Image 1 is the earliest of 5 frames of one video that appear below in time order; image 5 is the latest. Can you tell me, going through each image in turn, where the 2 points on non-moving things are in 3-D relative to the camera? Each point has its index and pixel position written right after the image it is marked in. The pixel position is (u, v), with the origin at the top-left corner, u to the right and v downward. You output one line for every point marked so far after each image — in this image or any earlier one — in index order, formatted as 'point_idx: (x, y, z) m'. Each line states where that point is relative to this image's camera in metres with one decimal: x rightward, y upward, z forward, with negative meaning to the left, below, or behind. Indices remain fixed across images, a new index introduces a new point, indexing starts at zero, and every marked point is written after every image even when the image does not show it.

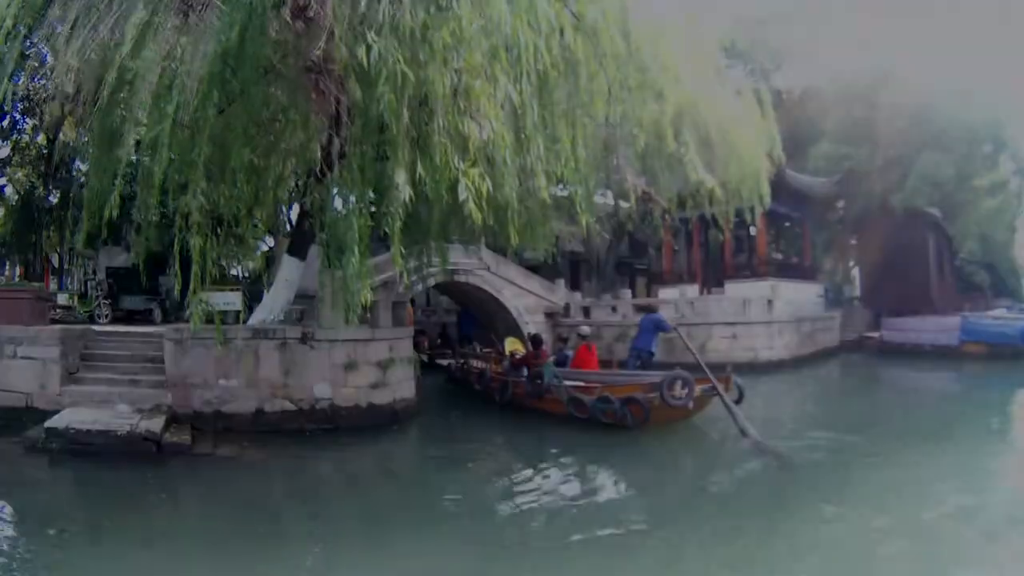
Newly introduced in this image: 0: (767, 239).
0: (+5.7, +1.1, +16.5) m
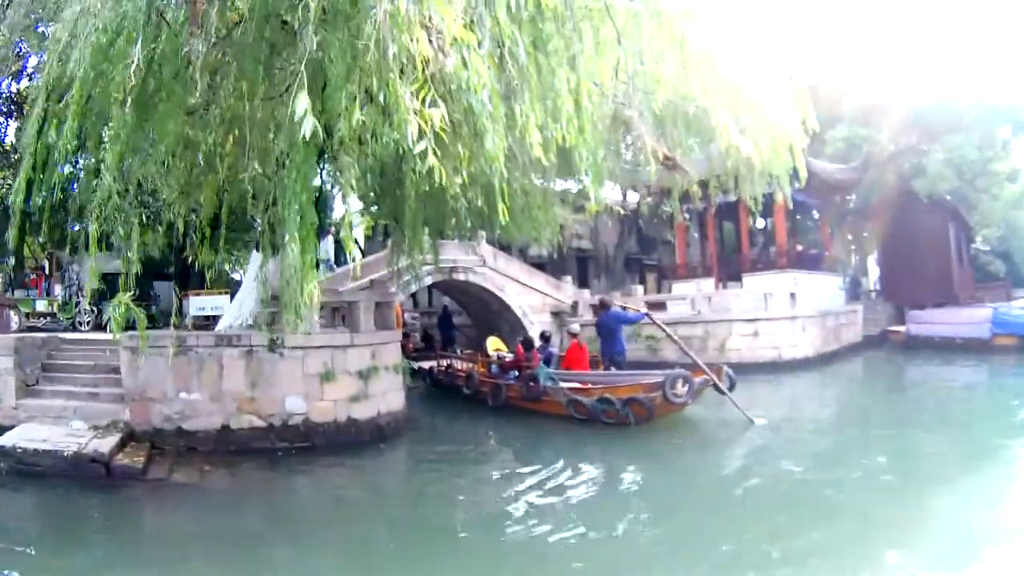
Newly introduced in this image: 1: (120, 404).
0: (+5.7, +1.3, +15.5) m
1: (-3.9, -1.2, +7.4) m
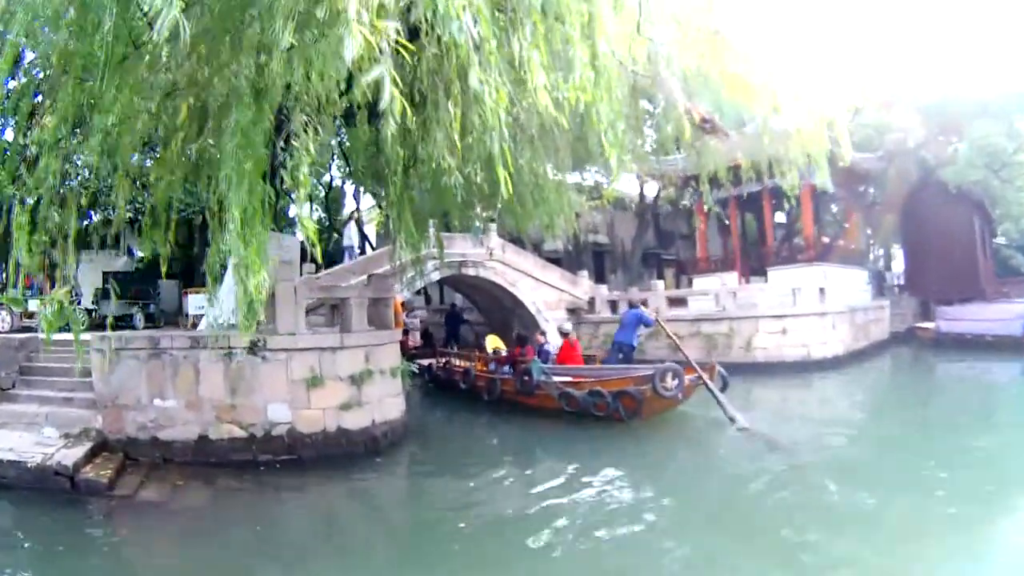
0: (+6.0, +1.4, +14.8) m
1: (-3.8, -1.1, +6.8) m
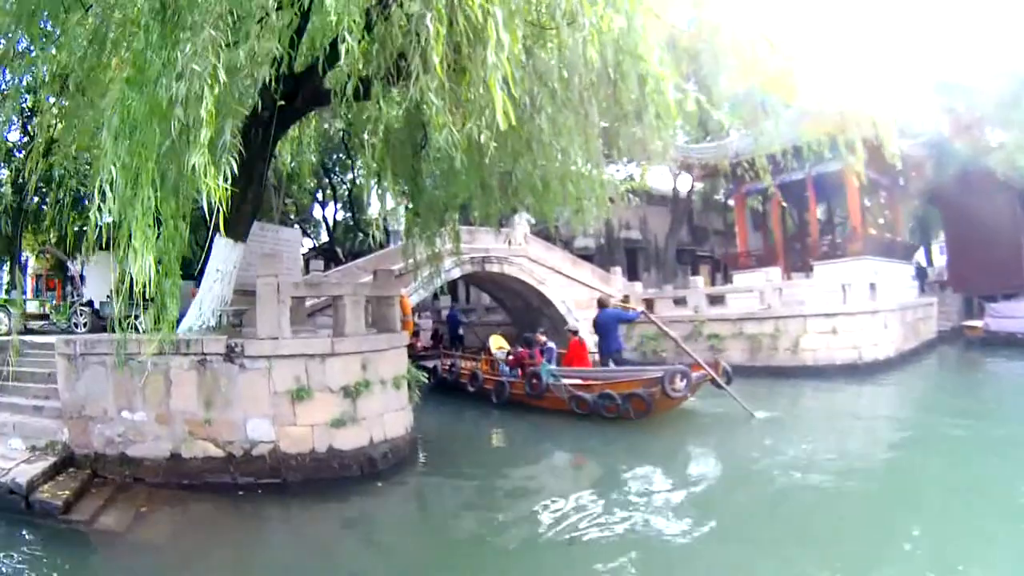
0: (+6.4, +1.5, +13.8) m
1: (-3.6, -1.1, +6.1) m
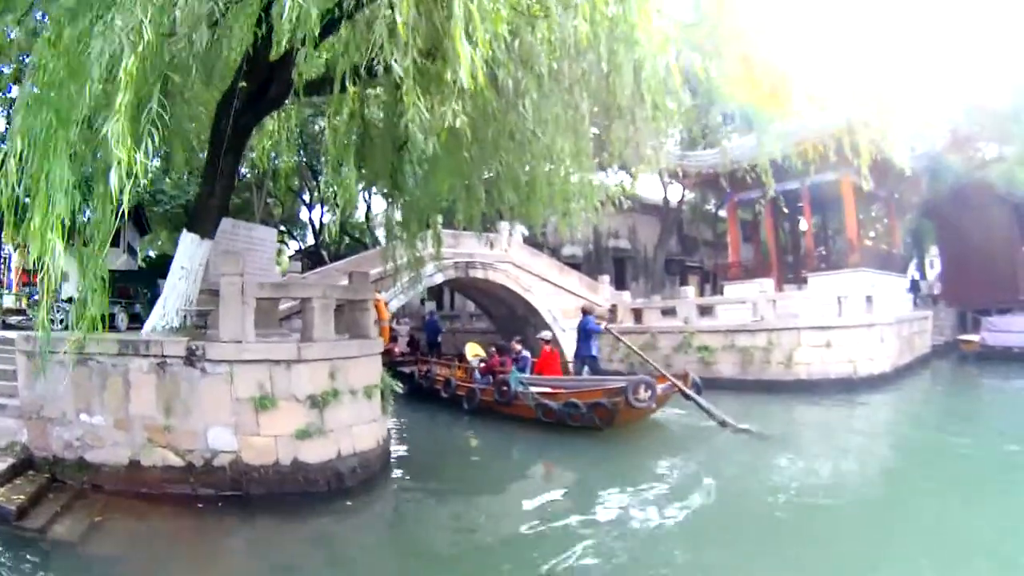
0: (+6.2, +1.2, +13.5) m
1: (-3.8, -1.1, +5.8) m
